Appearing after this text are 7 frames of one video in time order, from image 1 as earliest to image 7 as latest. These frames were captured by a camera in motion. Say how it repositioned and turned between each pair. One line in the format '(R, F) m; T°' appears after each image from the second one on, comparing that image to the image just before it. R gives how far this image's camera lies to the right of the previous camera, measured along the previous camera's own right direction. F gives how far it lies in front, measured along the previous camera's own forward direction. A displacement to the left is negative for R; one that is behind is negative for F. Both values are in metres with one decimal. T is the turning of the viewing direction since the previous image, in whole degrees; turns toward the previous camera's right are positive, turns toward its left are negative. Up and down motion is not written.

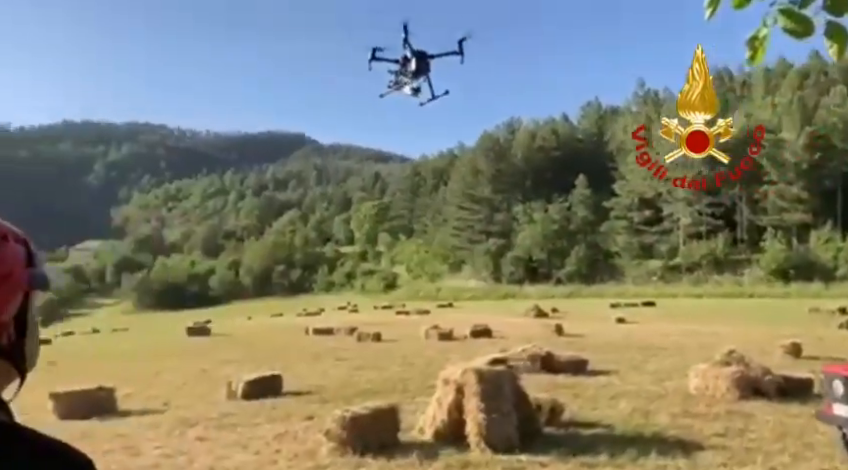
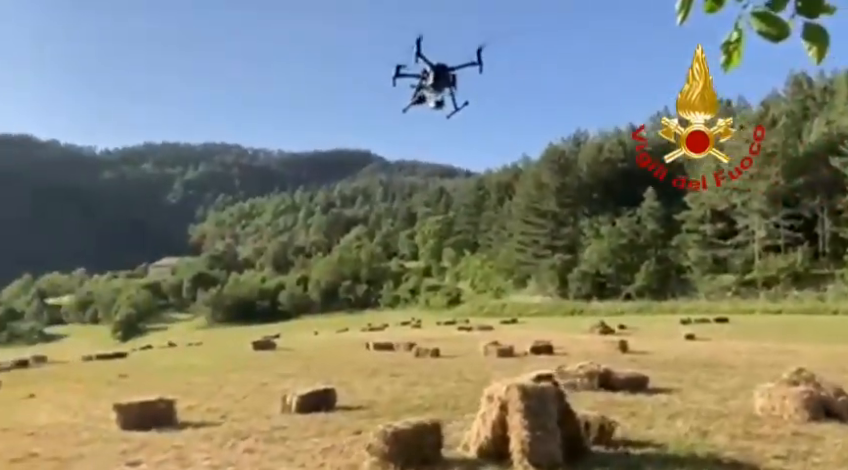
(+0.4, 0.0) m; -5°
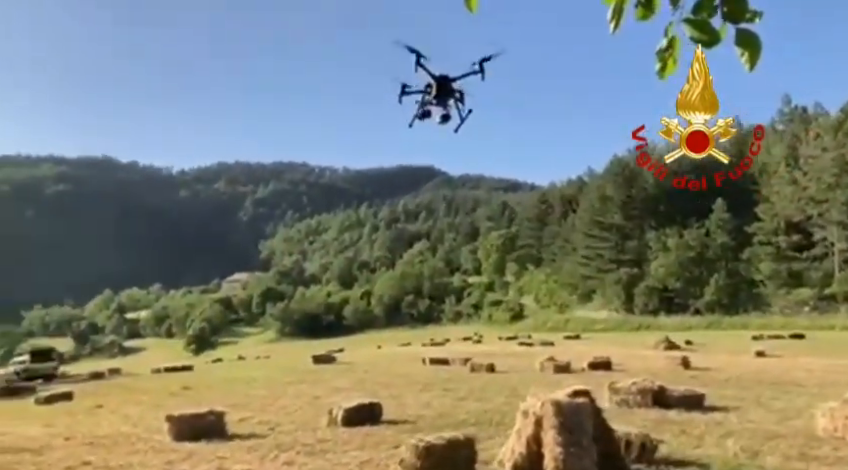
(+0.5, 0.0) m; -5°
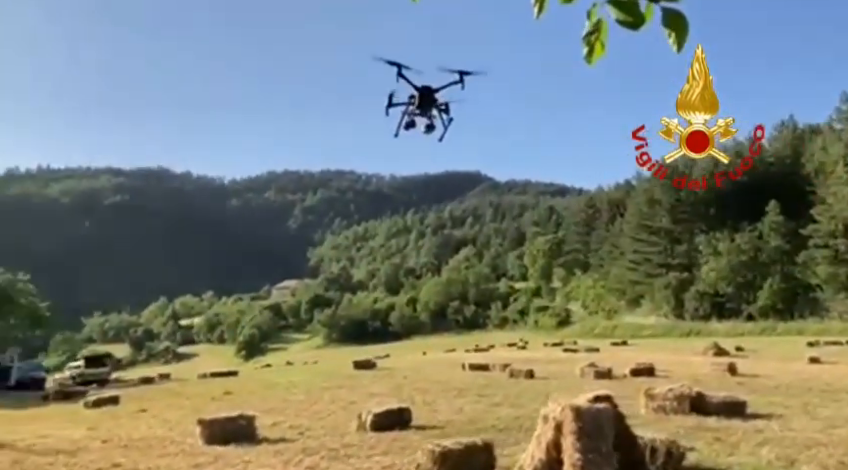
(+0.5, +0.1) m; -4°
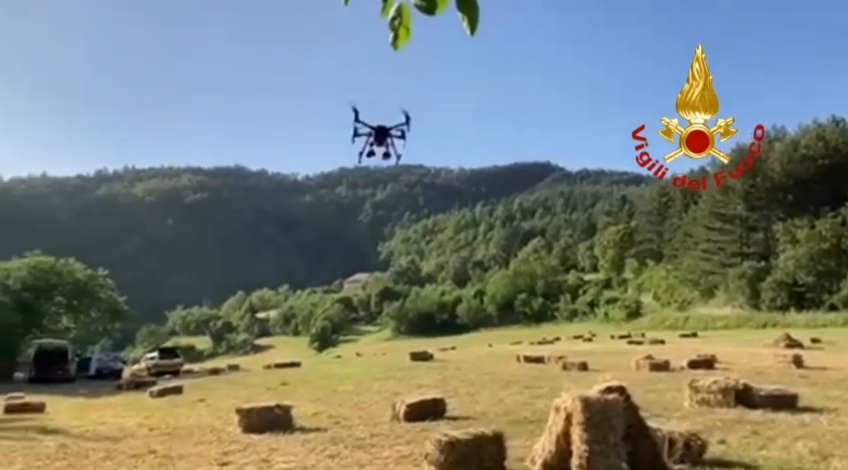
(+0.9, 0.0) m; -6°
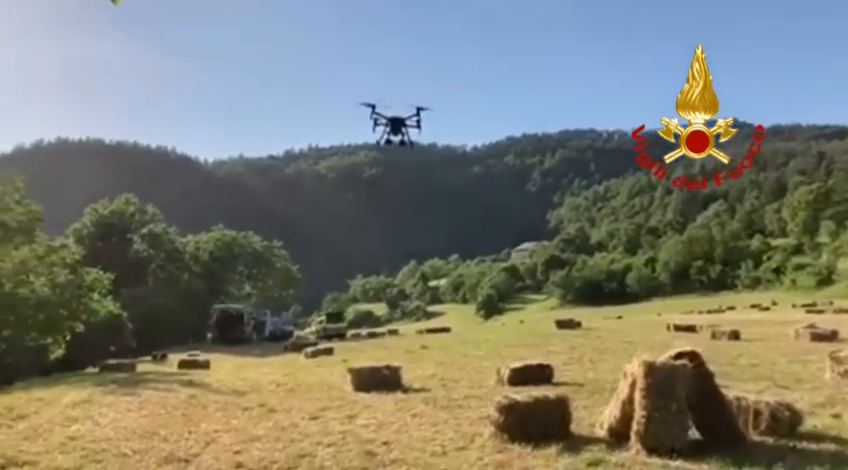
(+1.6, +0.2) m; -14°
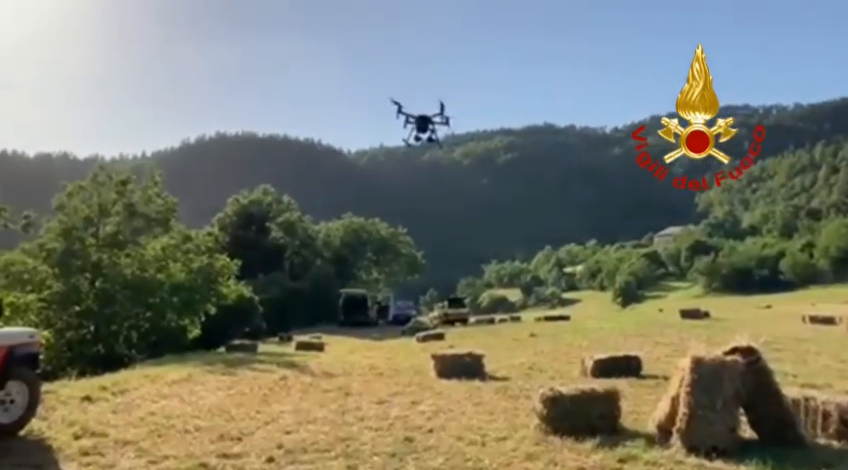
(+1.4, +0.1) m; -11°
